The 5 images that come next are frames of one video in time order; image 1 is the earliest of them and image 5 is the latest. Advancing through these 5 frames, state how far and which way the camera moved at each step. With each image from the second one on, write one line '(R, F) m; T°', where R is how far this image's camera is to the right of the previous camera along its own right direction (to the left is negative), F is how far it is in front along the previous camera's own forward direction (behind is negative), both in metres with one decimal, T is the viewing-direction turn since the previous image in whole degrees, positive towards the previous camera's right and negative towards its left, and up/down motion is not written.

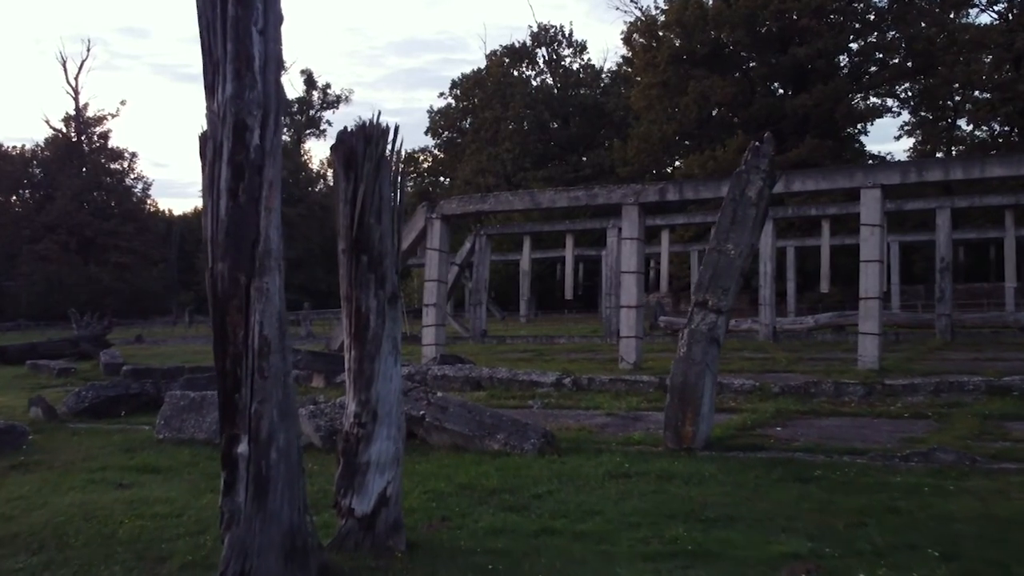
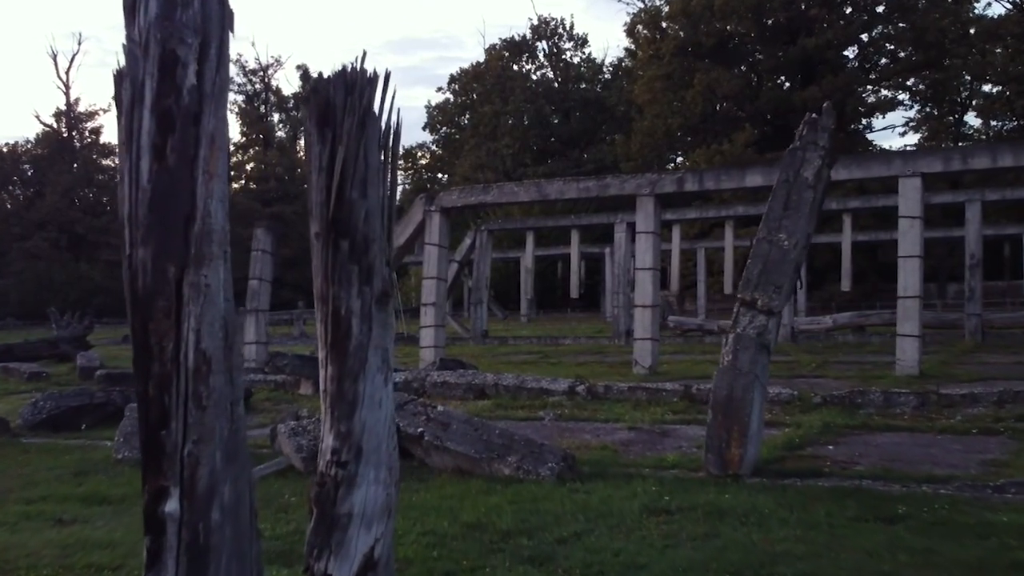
(-0.1, +1.3) m; 0°
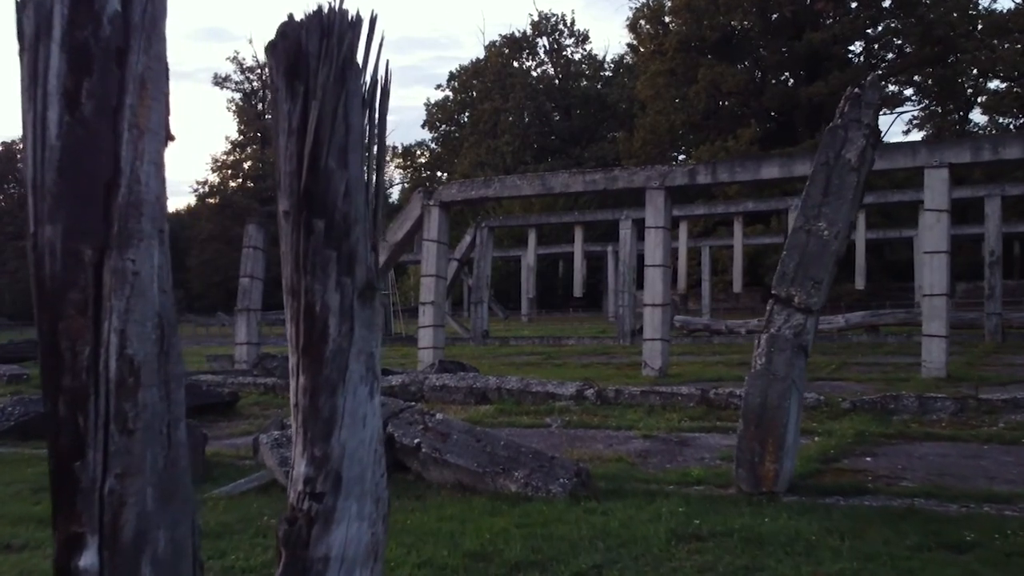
(-0.1, +0.8) m; 0°
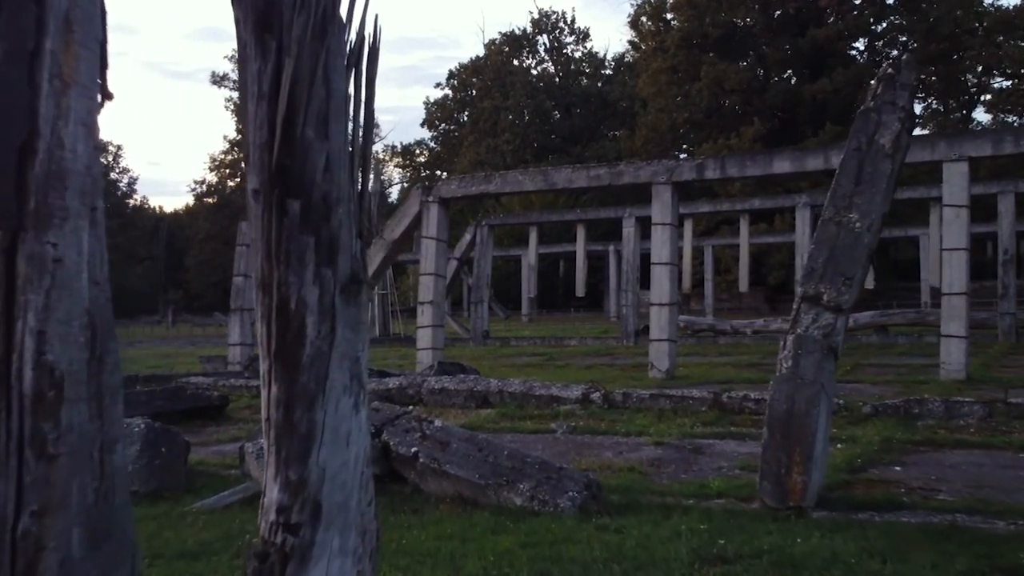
(0.0, +0.5) m; 0°
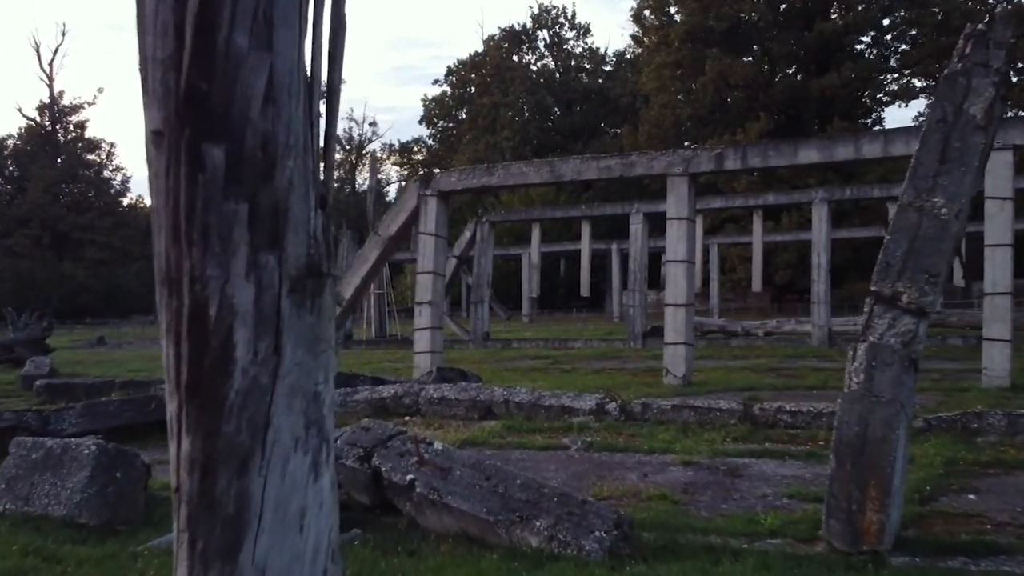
(-0.1, +1.0) m; 0°
